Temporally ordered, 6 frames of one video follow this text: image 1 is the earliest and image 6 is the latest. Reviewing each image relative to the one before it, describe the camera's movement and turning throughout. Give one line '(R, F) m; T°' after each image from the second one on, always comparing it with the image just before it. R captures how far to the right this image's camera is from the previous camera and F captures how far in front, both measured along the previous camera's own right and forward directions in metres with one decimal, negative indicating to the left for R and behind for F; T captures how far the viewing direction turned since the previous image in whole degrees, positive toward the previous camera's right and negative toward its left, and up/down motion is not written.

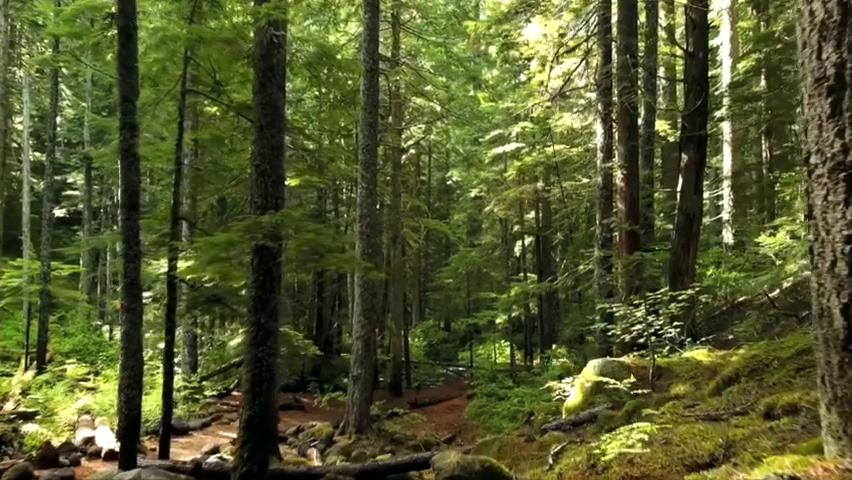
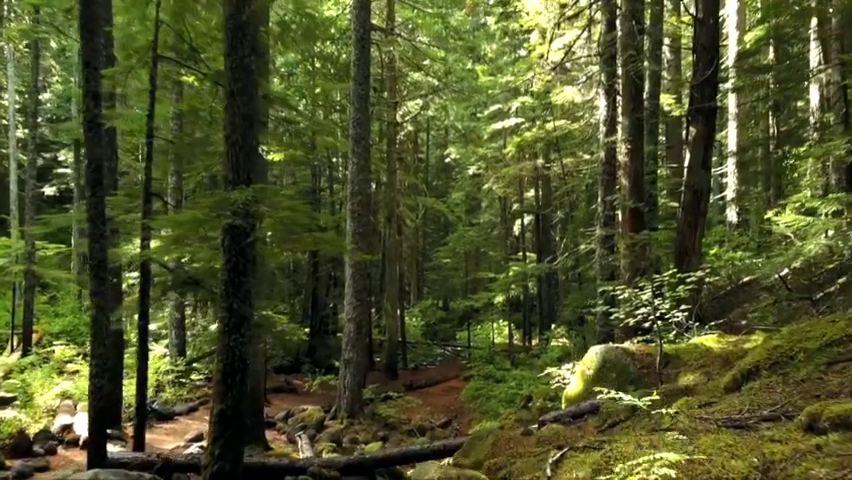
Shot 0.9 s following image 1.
(+0.1, +0.6) m; 0°
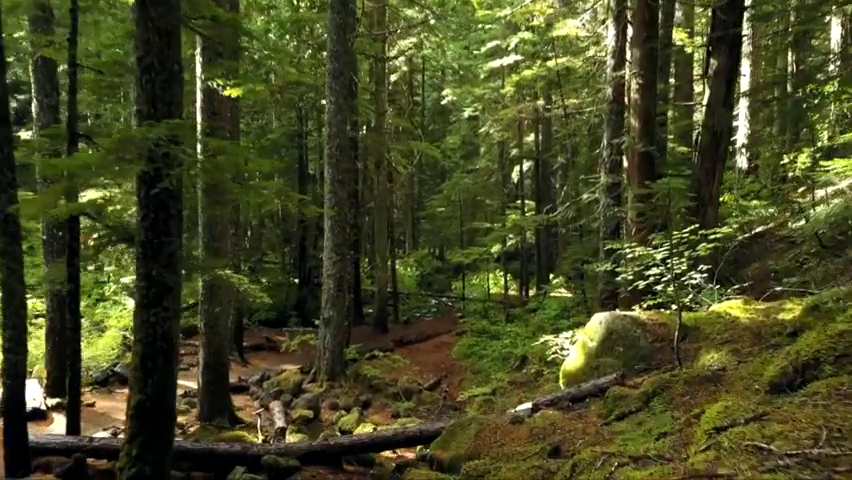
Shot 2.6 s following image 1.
(+0.3, +1.3) m; 0°
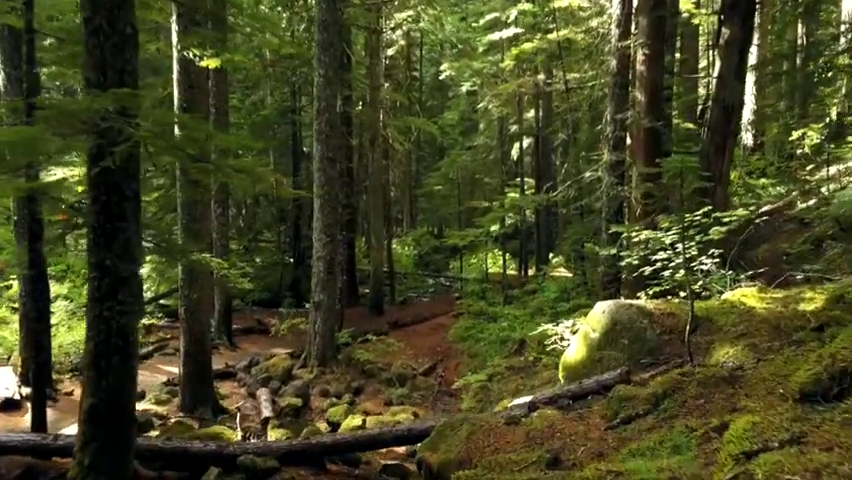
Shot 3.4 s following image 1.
(+0.1, +0.5) m; 0°
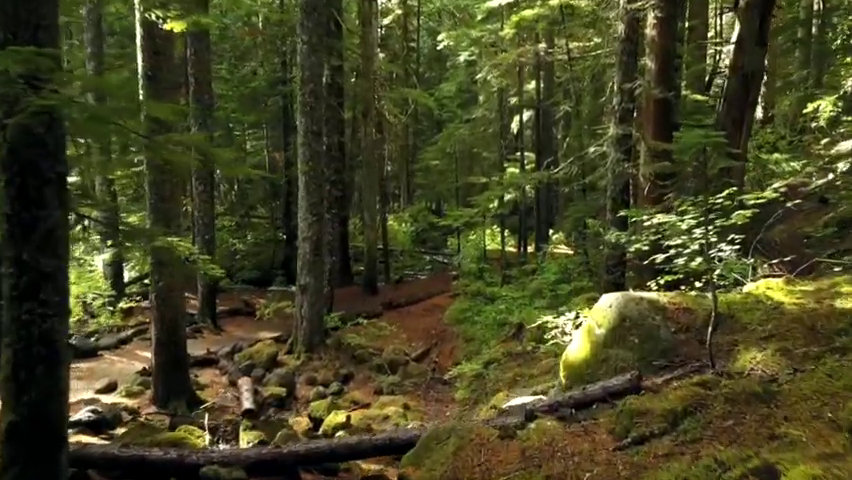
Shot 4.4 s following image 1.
(+0.1, +0.7) m; 0°
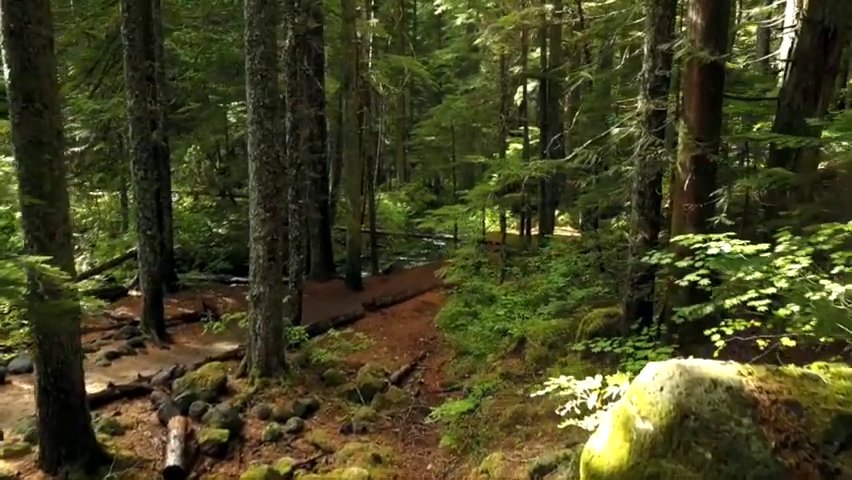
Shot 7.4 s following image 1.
(+0.3, +2.2) m; 0°
